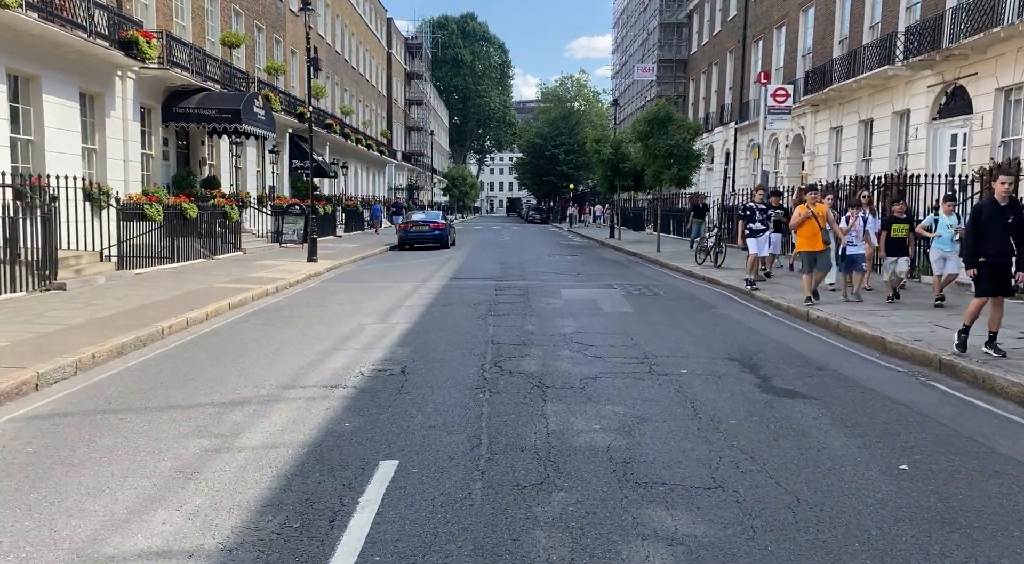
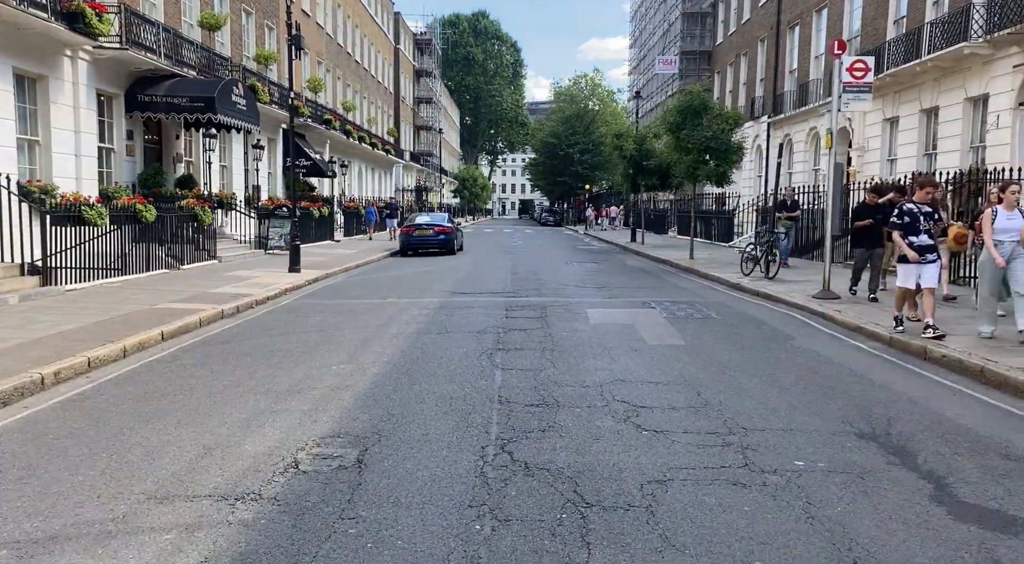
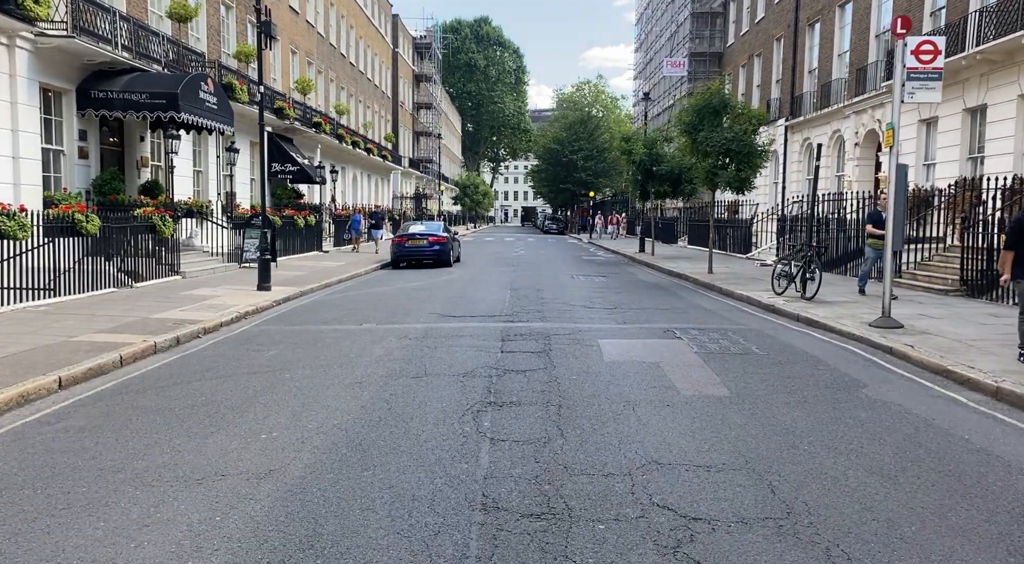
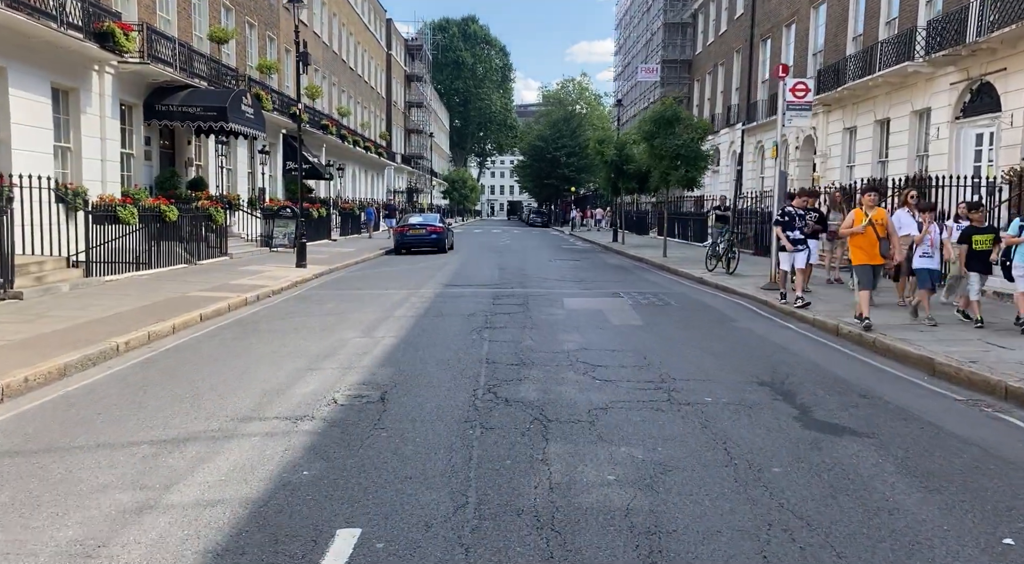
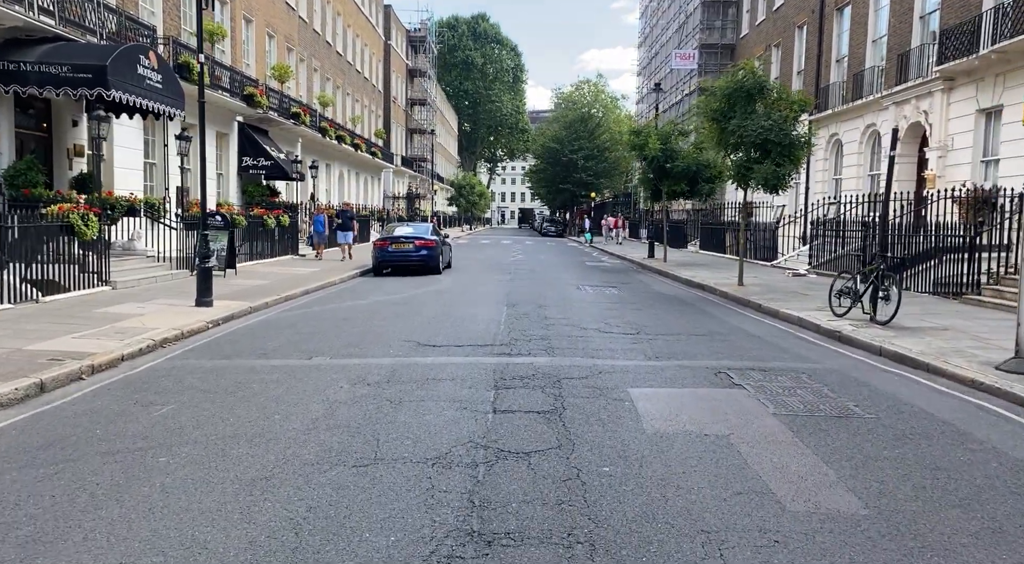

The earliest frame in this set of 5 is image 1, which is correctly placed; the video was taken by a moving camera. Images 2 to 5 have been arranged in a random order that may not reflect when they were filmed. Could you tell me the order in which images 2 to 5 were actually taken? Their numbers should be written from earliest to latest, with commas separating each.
4, 2, 3, 5
